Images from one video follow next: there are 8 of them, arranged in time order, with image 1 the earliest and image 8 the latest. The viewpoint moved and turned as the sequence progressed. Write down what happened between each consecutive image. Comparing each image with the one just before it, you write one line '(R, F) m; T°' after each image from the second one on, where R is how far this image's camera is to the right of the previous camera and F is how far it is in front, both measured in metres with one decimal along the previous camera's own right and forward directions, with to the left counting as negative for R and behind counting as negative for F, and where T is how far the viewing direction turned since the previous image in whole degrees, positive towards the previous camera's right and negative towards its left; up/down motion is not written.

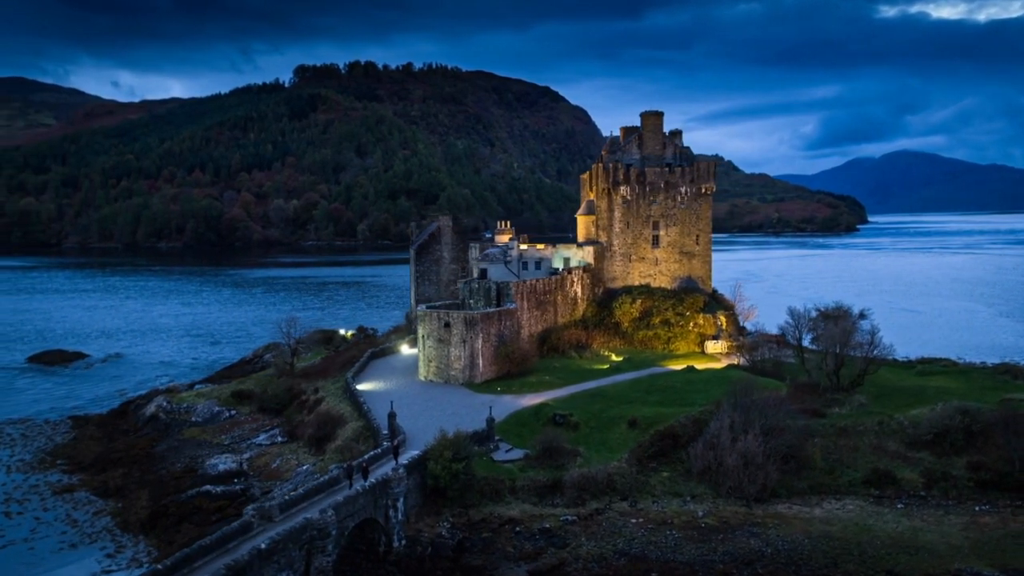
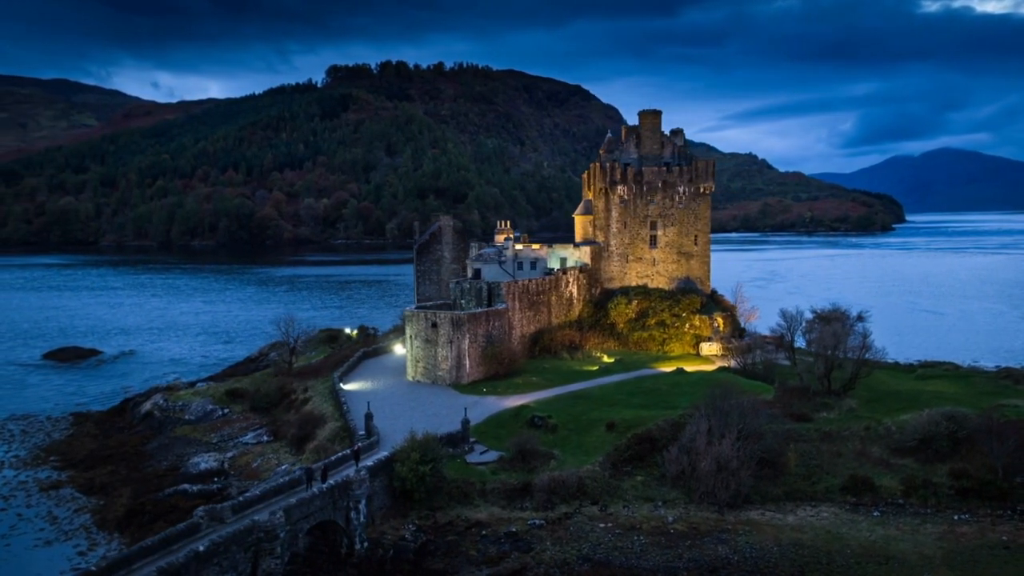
(+1.7, +0.3) m; -2°
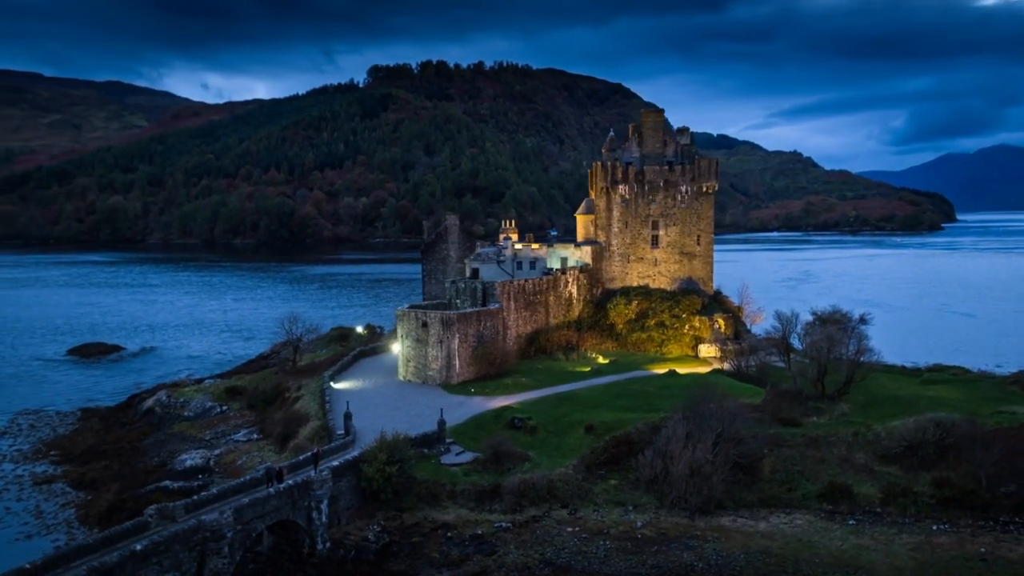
(+1.9, +0.3) m; -2°
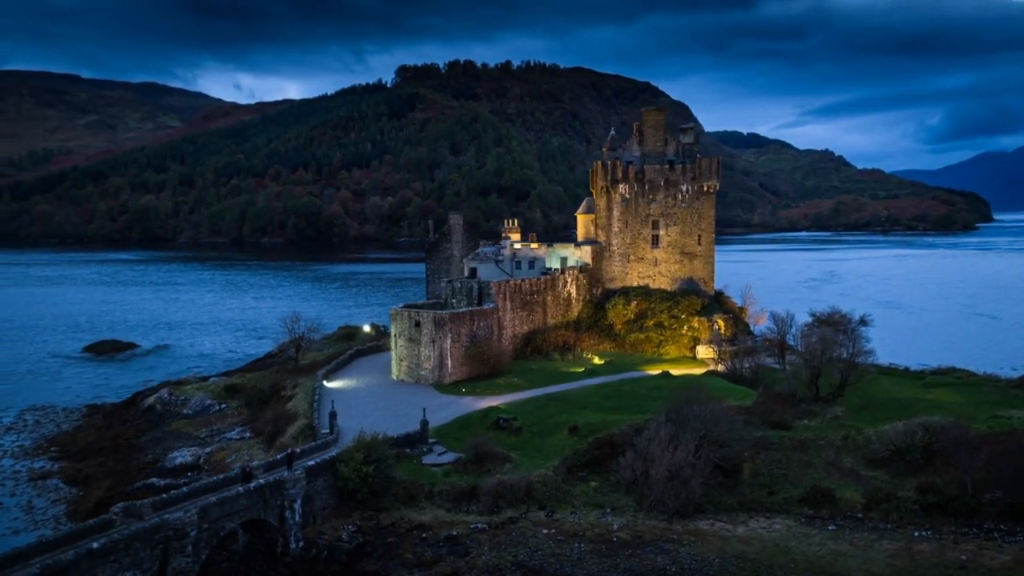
(+1.3, +0.2) m; -2°
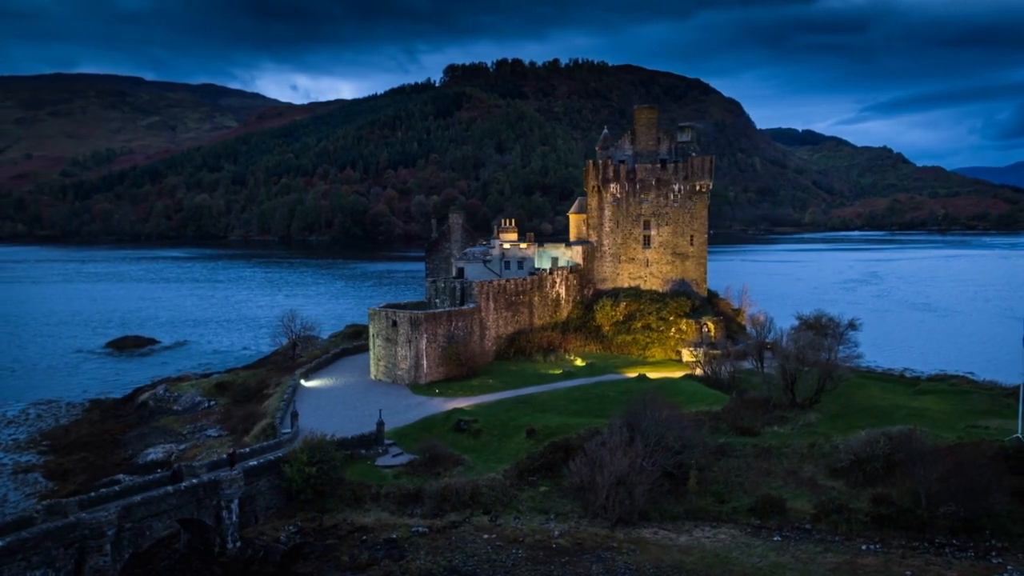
(+2.8, +0.3) m; -3°
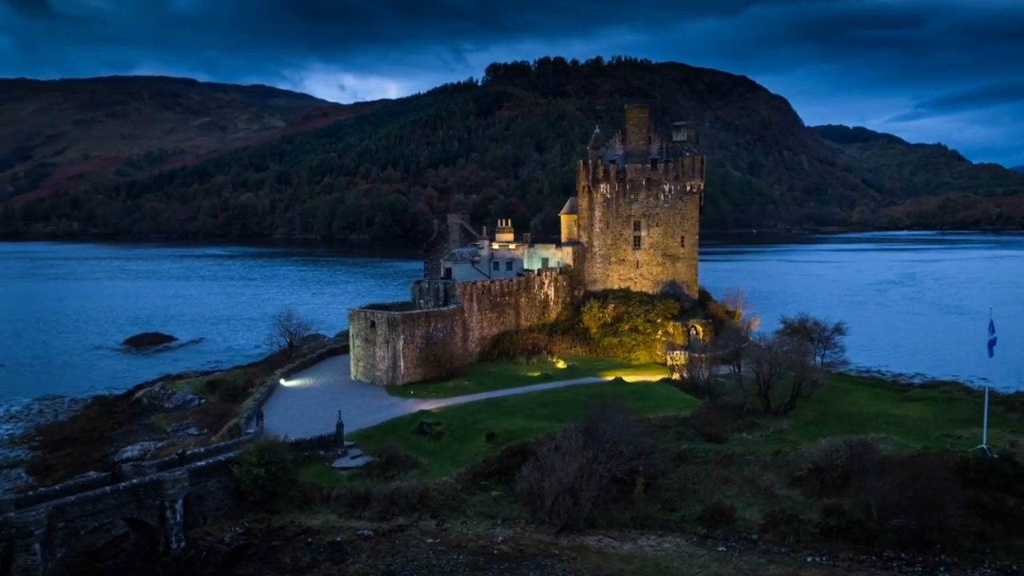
(+2.5, +0.3) m; -2°
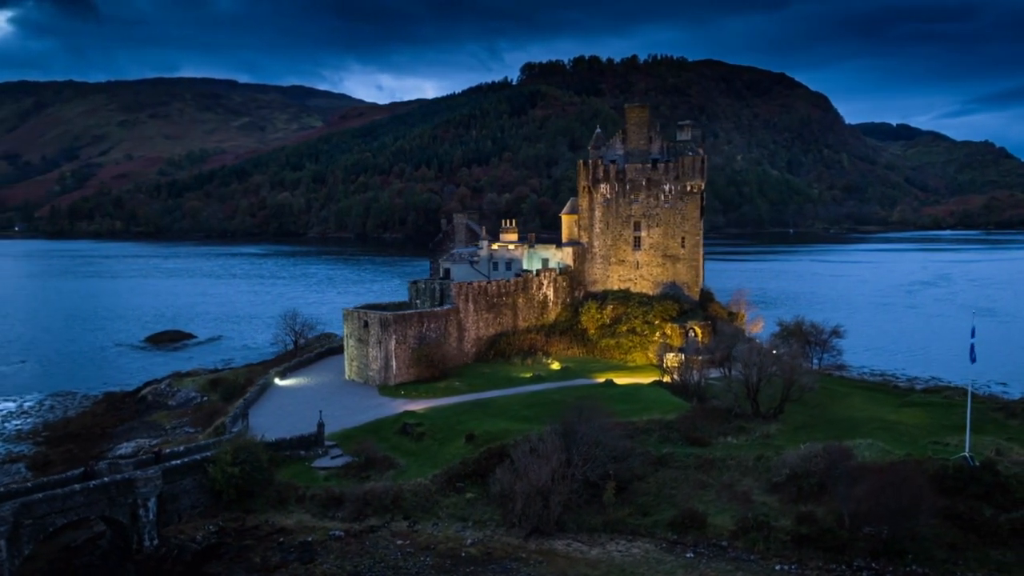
(+1.7, +0.1) m; -2°
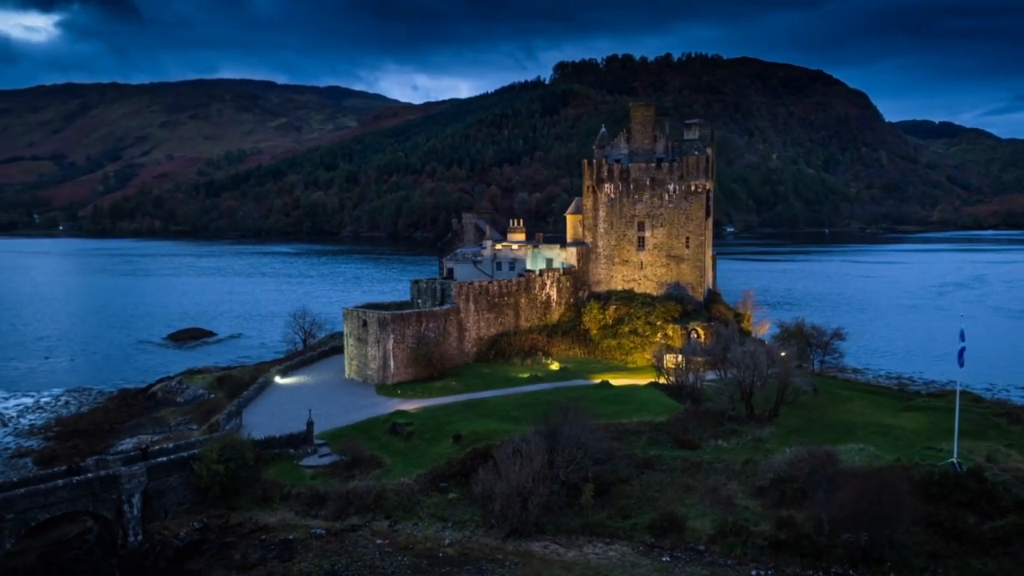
(+1.4, 0.0) m; -2°
